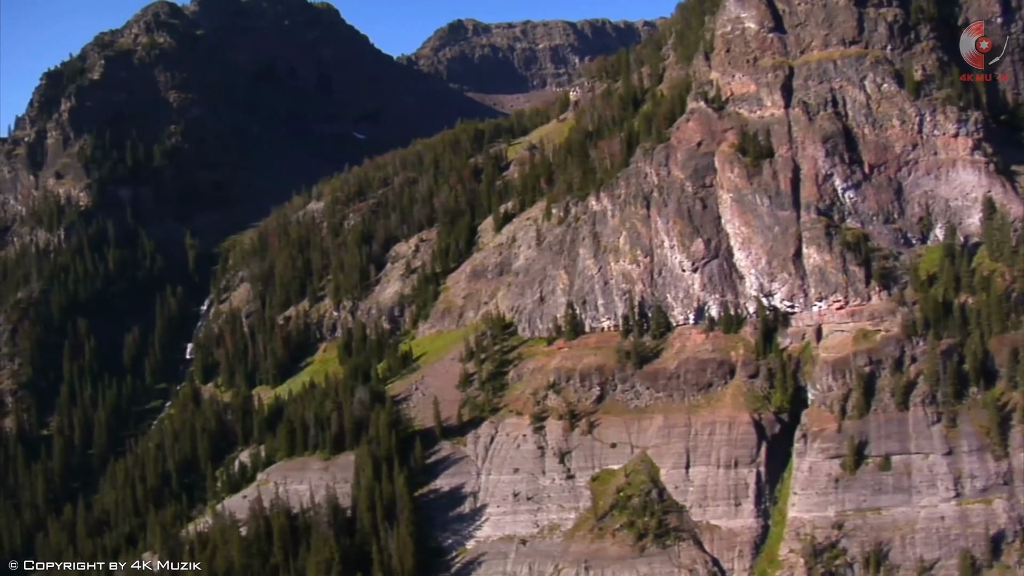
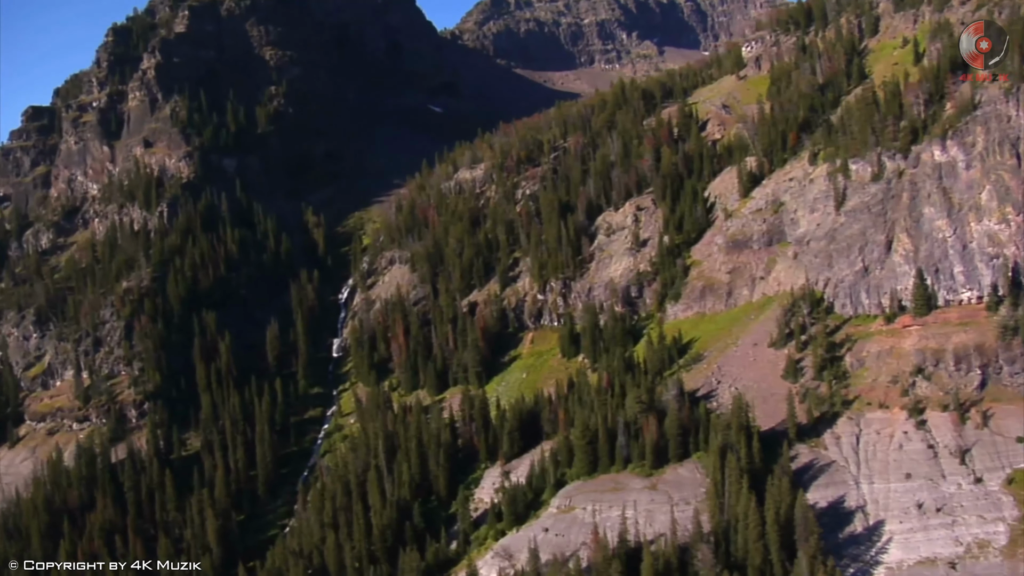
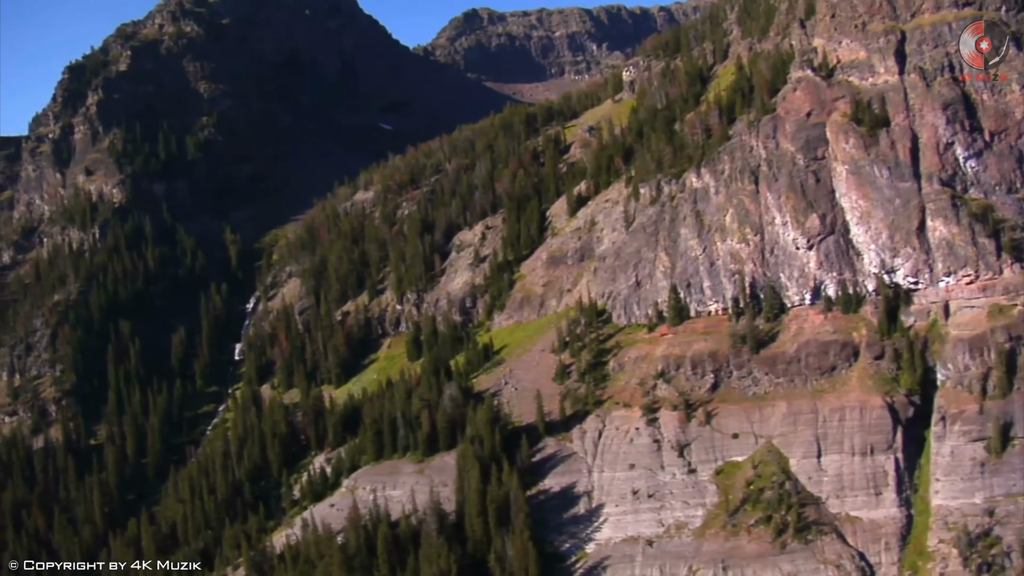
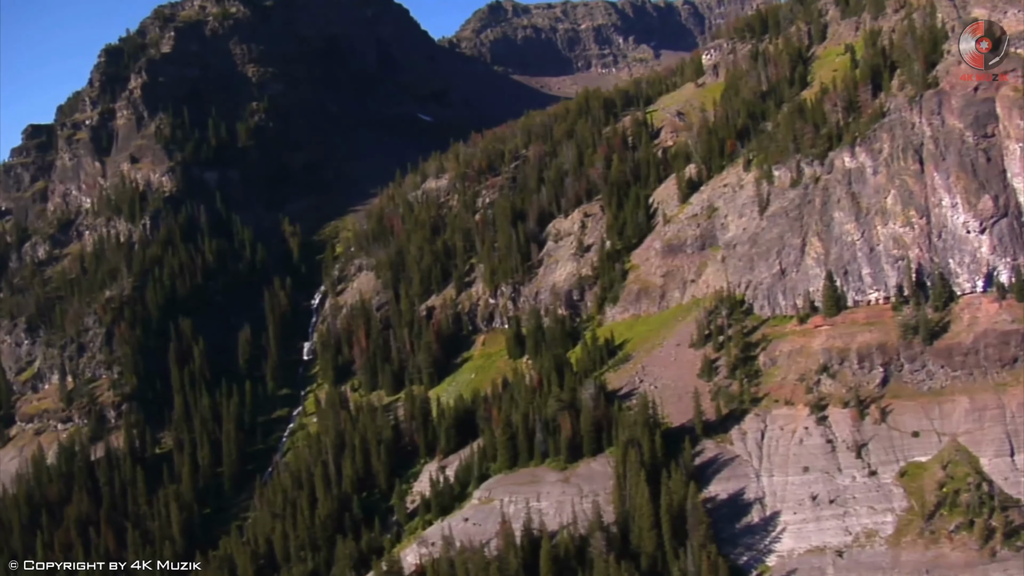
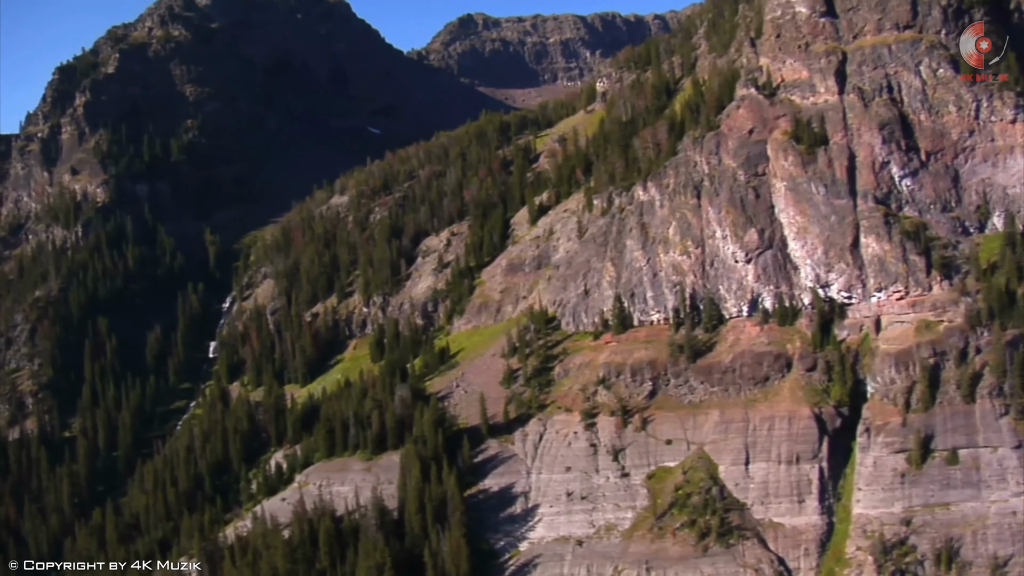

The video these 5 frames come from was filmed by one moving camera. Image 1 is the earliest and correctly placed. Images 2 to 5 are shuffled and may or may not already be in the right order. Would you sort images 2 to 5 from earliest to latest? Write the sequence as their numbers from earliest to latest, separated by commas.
5, 3, 4, 2
